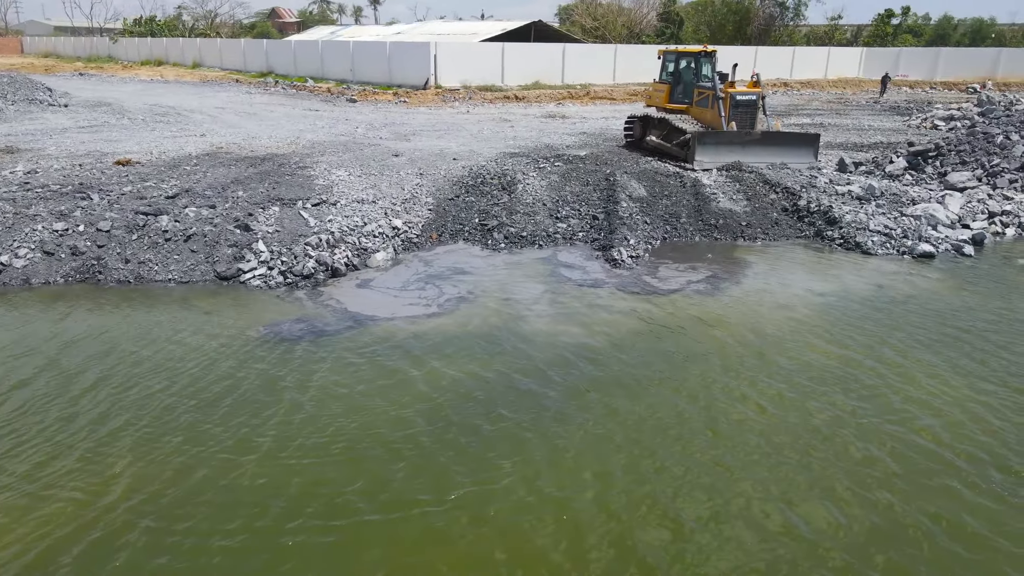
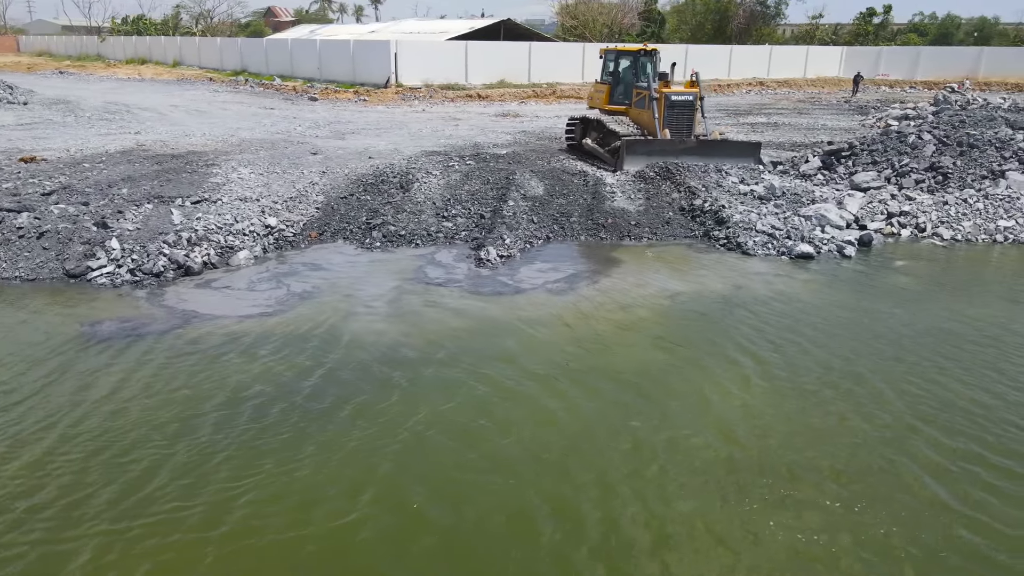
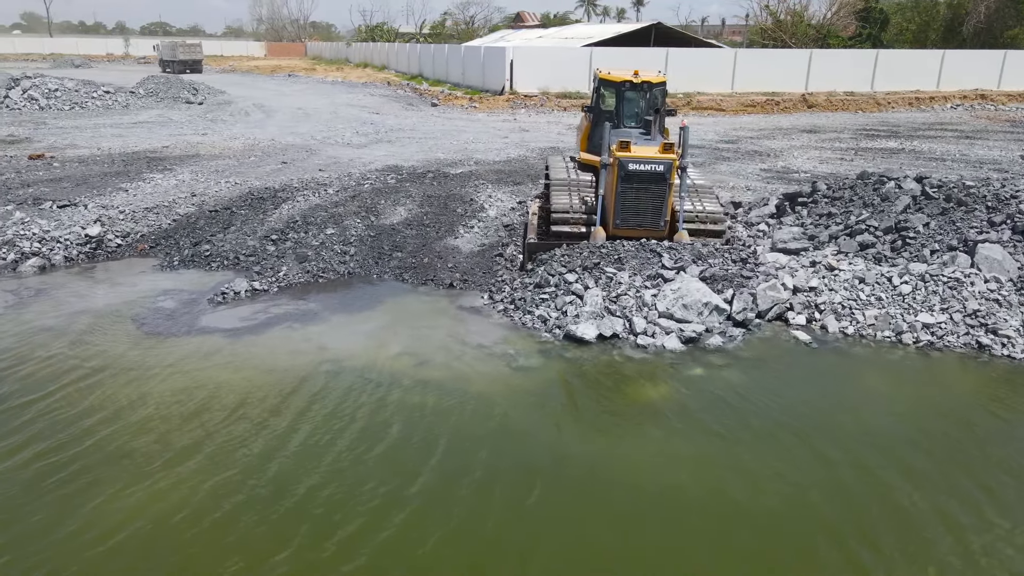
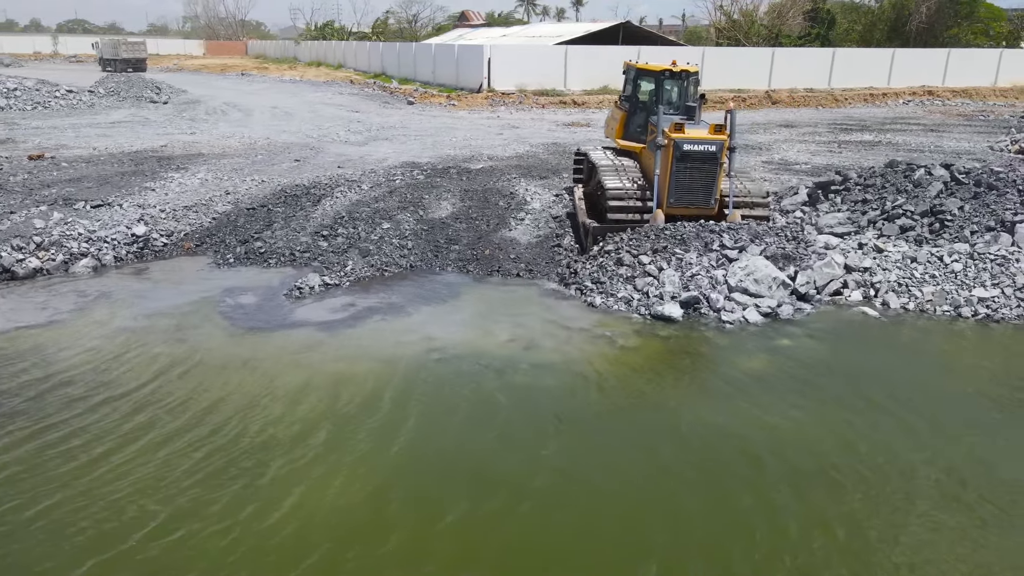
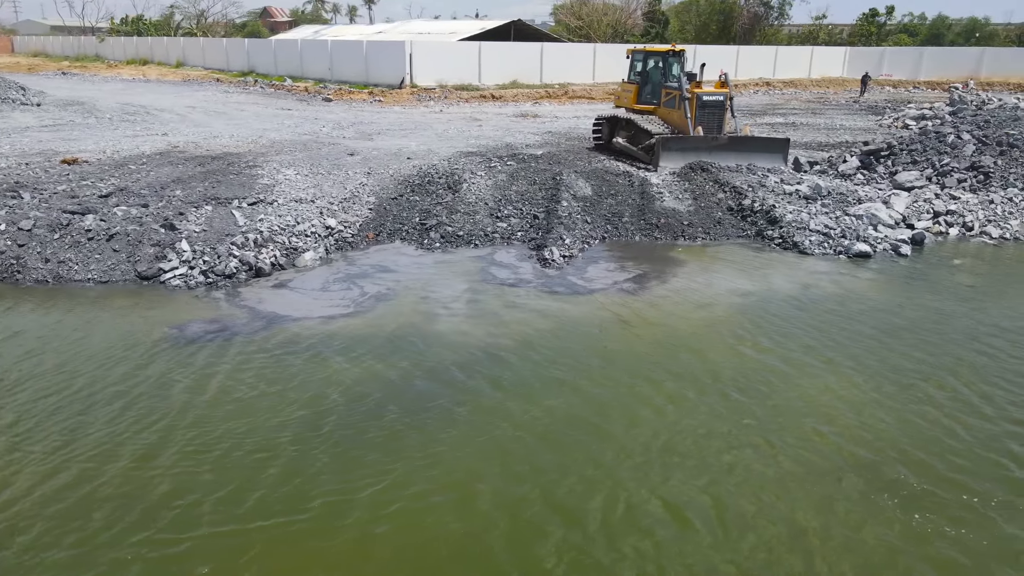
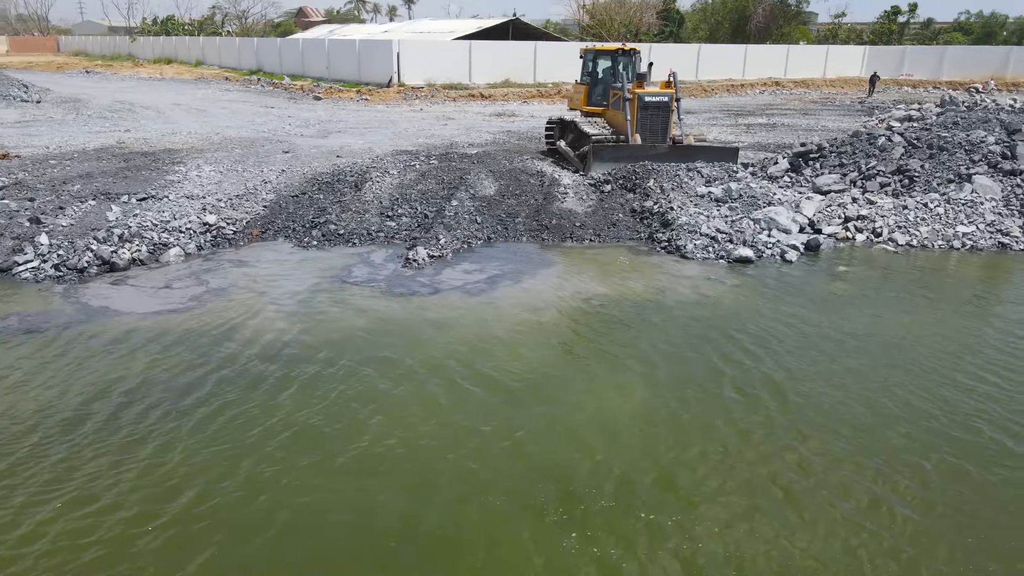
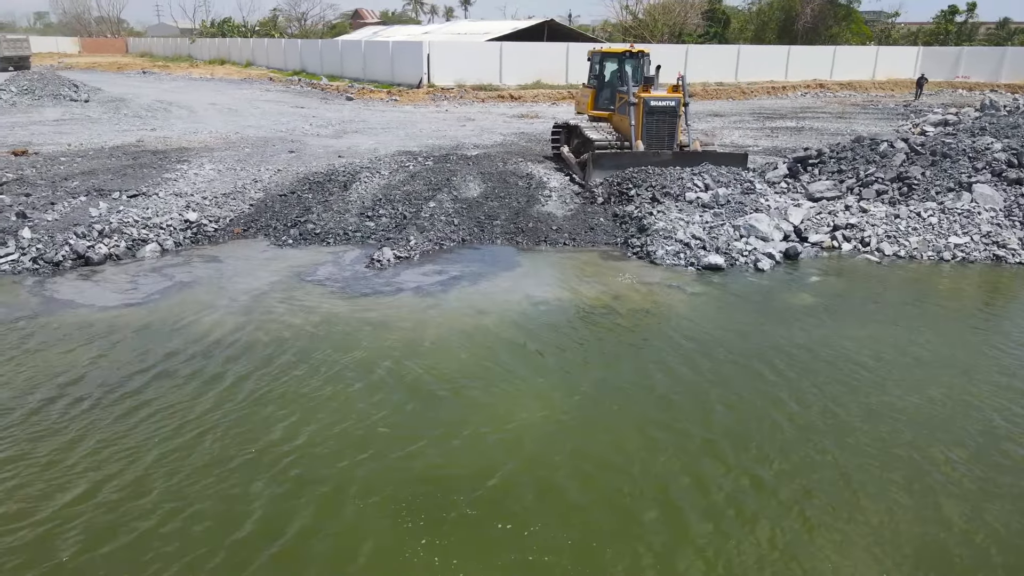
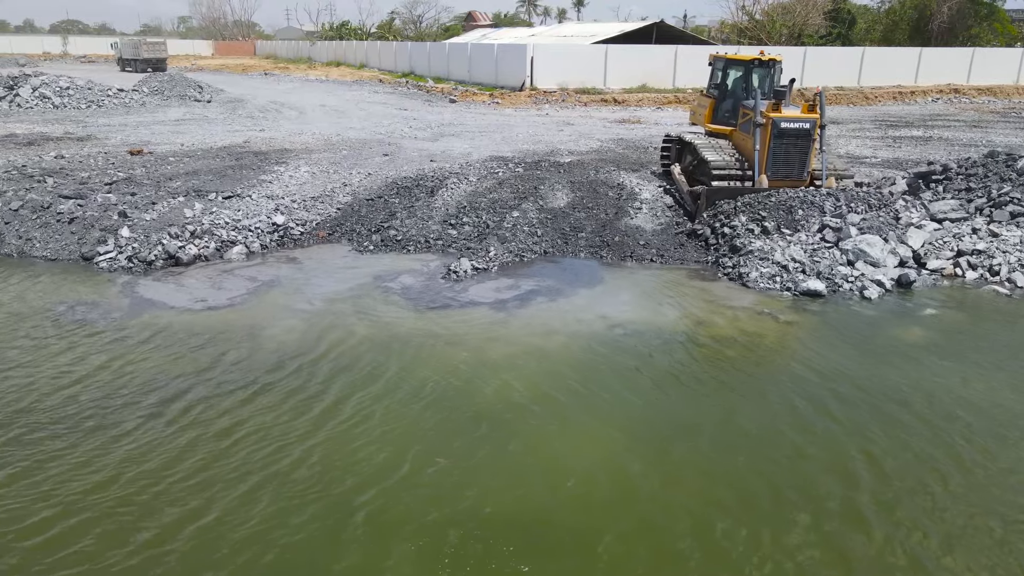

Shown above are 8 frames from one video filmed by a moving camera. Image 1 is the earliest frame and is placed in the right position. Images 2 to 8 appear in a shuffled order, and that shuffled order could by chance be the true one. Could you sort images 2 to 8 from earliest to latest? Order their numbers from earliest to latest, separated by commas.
5, 2, 6, 7, 8, 4, 3
